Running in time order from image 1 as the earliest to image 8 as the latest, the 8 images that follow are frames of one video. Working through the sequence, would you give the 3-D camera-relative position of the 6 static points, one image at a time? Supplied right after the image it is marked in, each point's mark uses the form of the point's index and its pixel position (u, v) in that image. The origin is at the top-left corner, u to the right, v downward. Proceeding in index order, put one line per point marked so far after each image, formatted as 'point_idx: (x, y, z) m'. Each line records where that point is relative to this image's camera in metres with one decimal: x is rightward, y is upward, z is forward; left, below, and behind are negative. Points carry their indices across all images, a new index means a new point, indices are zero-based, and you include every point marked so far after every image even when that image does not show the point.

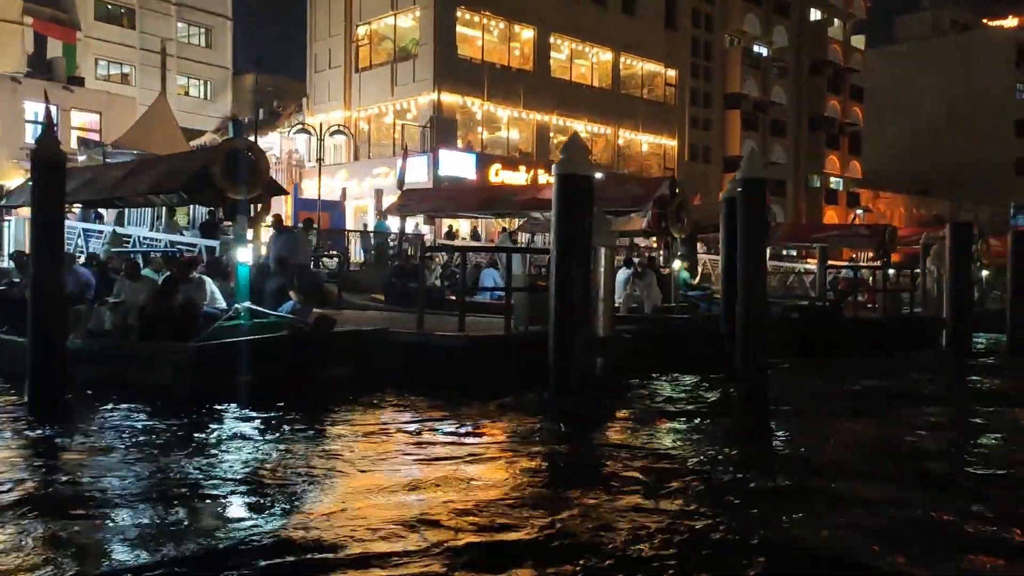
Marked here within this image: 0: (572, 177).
0: (+0.6, +1.1, +8.9) m
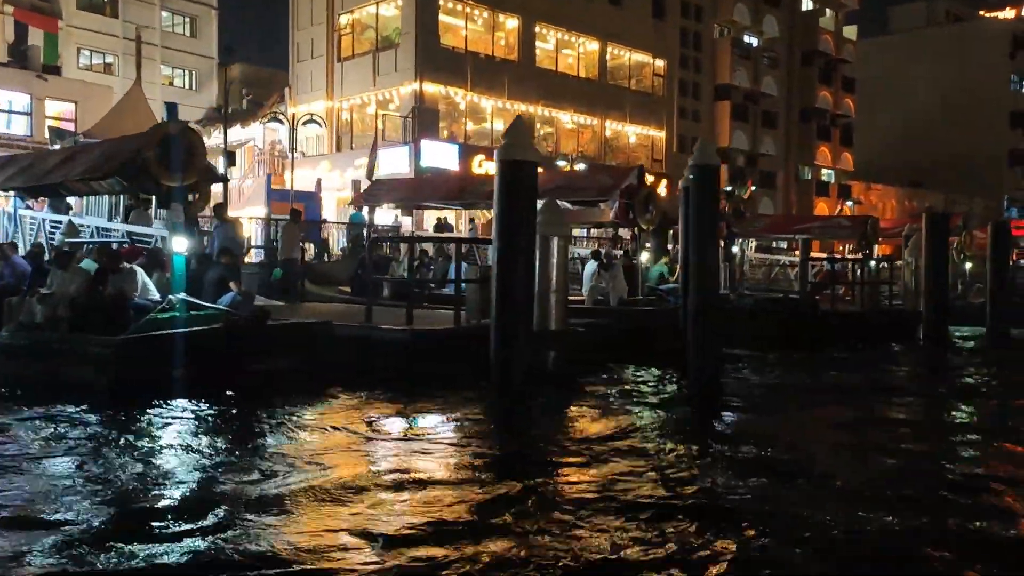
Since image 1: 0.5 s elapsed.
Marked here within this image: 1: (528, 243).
0: (0.0, +1.2, +8.5) m
1: (+0.2, +0.4, +8.6) m
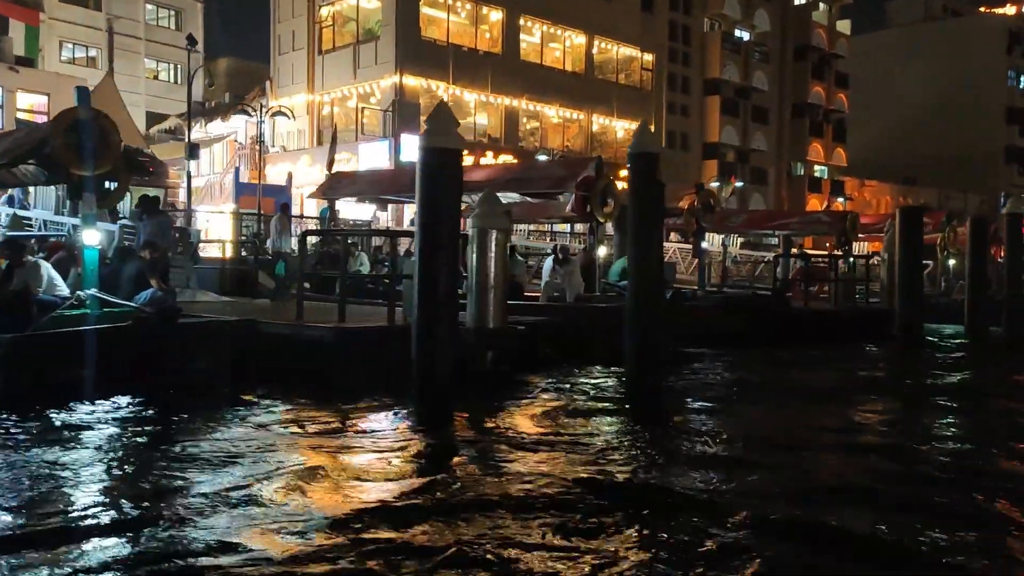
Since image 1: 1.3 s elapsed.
0: (-0.7, +1.2, +8.0) m
1: (-0.5, +0.5, +8.1) m
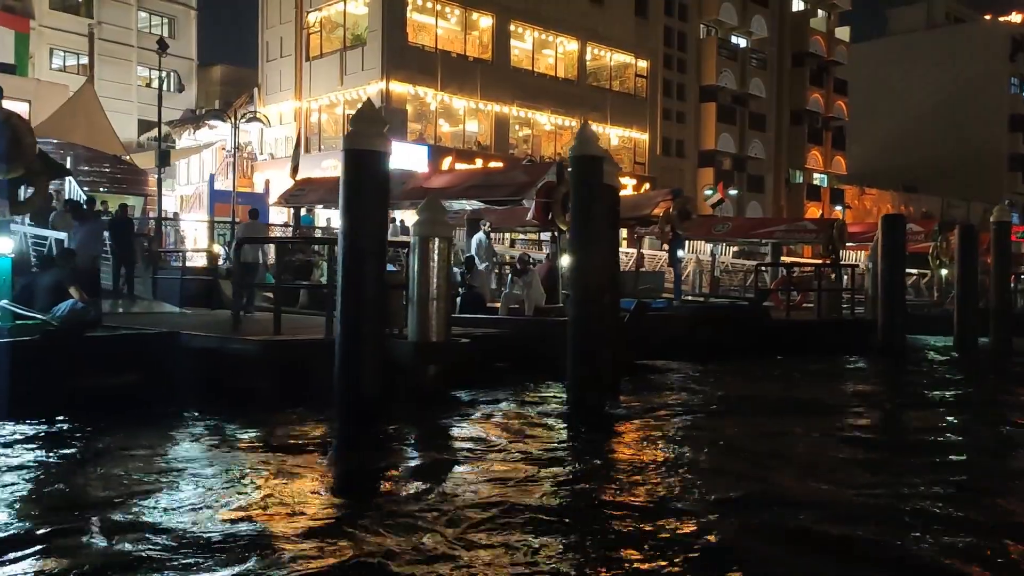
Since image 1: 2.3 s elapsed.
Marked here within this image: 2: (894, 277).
0: (-1.2, +1.1, +7.5) m
1: (-1.1, +0.4, +7.6) m
2: (+6.4, +0.2, +15.4) m
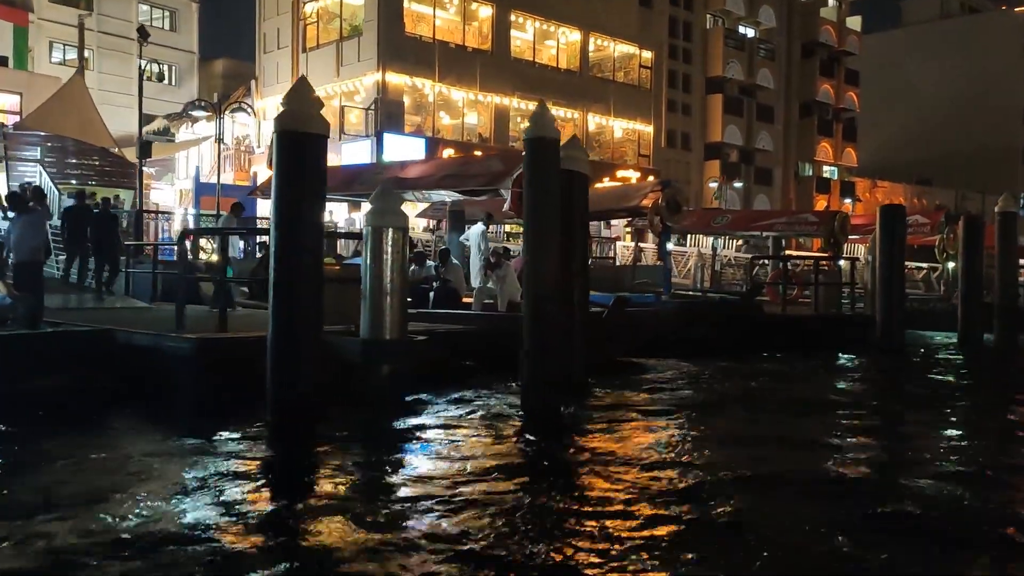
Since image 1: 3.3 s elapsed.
0: (-1.7, +1.1, +7.0) m
1: (-1.5, +0.4, +7.0) m
2: (+6.1, +0.3, +14.7) m
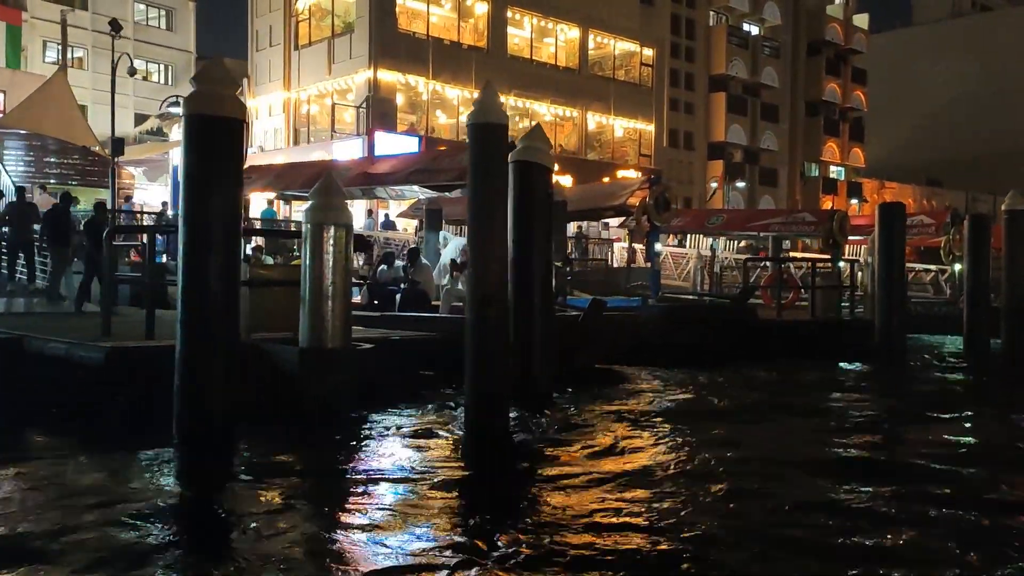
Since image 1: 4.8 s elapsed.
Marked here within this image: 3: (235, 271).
0: (-2.1, +1.1, +6.2) m
1: (-1.9, +0.4, +6.3) m
2: (+5.7, +0.2, +13.9) m
3: (-1.9, +0.1, +6.4) m
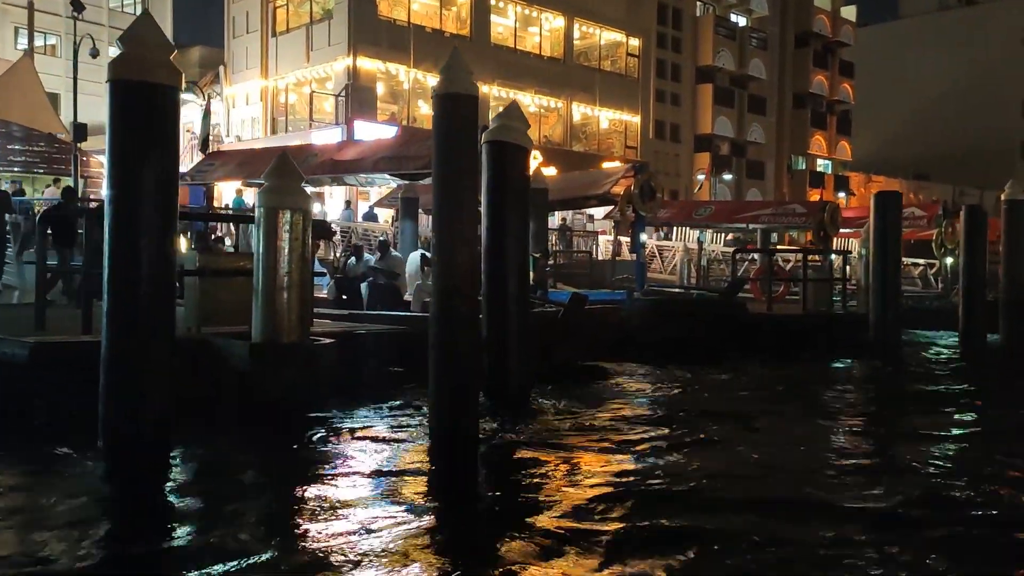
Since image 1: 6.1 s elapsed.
0: (-2.3, +1.2, +5.5) m
1: (-2.1, +0.5, +5.6) m
2: (+5.4, +0.3, +13.3) m
3: (-2.1, +0.2, +5.7) m
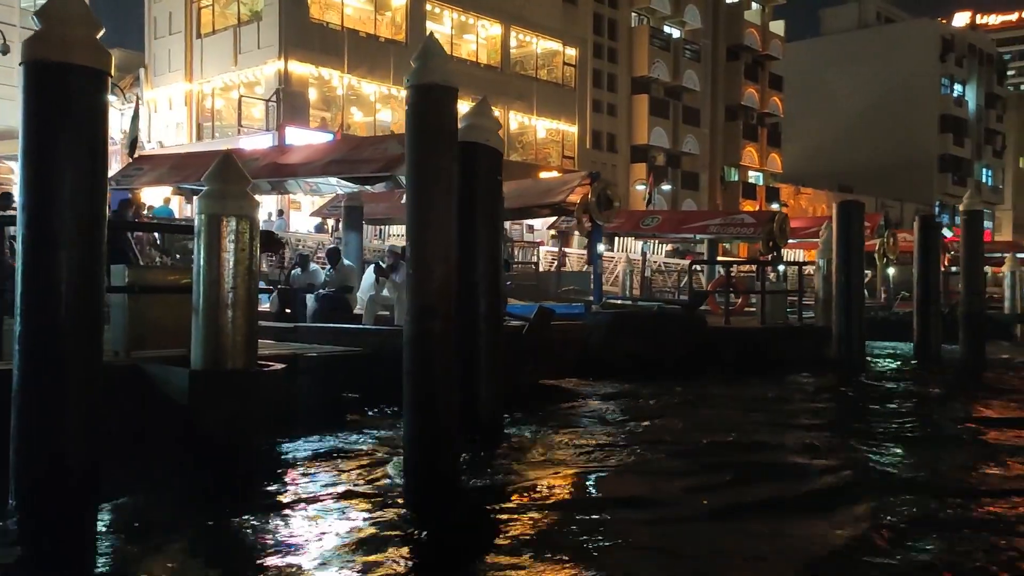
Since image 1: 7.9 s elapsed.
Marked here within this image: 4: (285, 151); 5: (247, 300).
0: (-2.3, +1.1, +4.6) m
1: (-2.1, +0.4, +4.7) m
2: (+4.8, +0.2, +13.0) m
3: (-2.1, +0.1, +4.8) m
4: (-2.9, +1.7, +11.8) m
5: (-1.8, -0.1, +6.4) m
